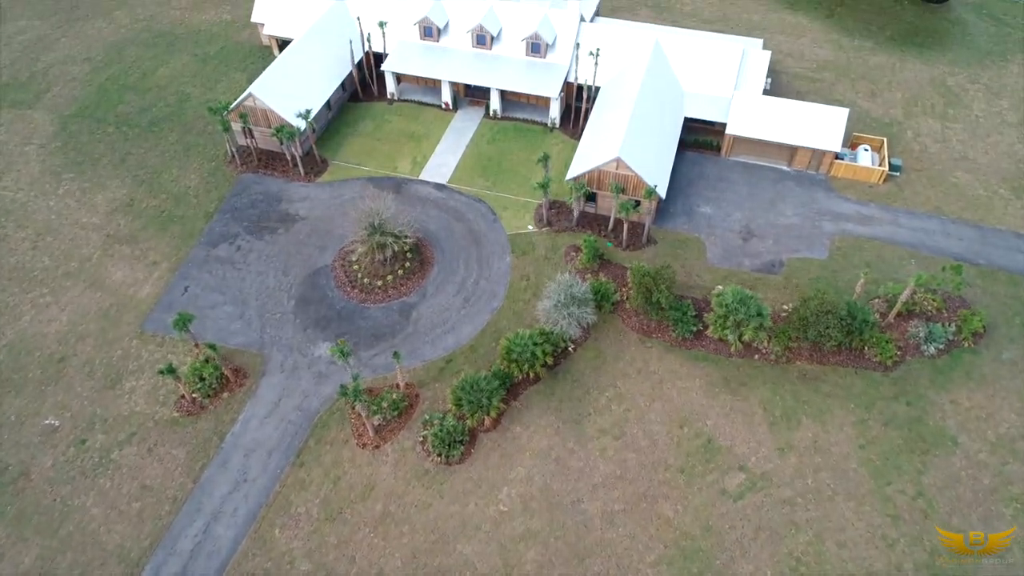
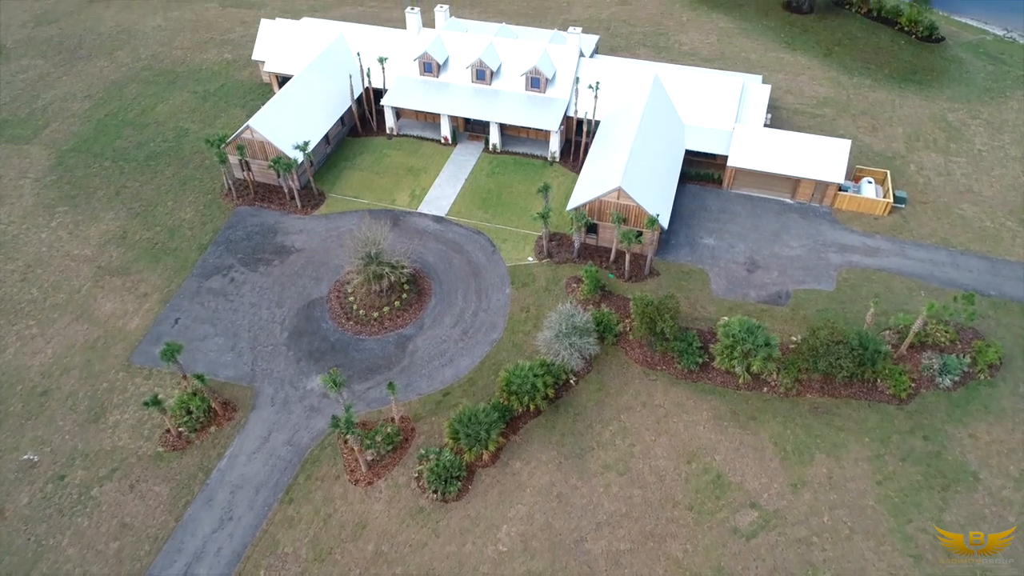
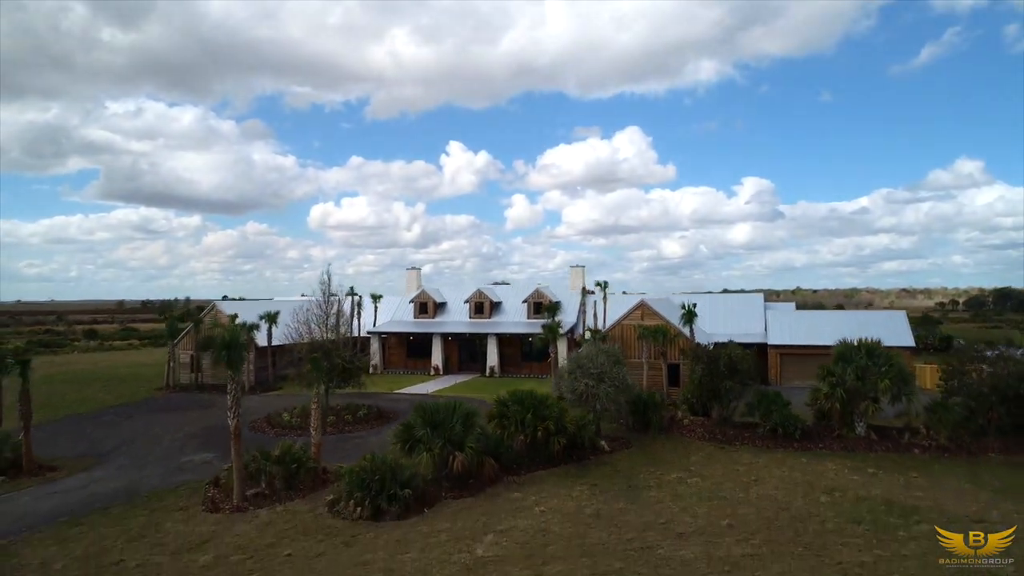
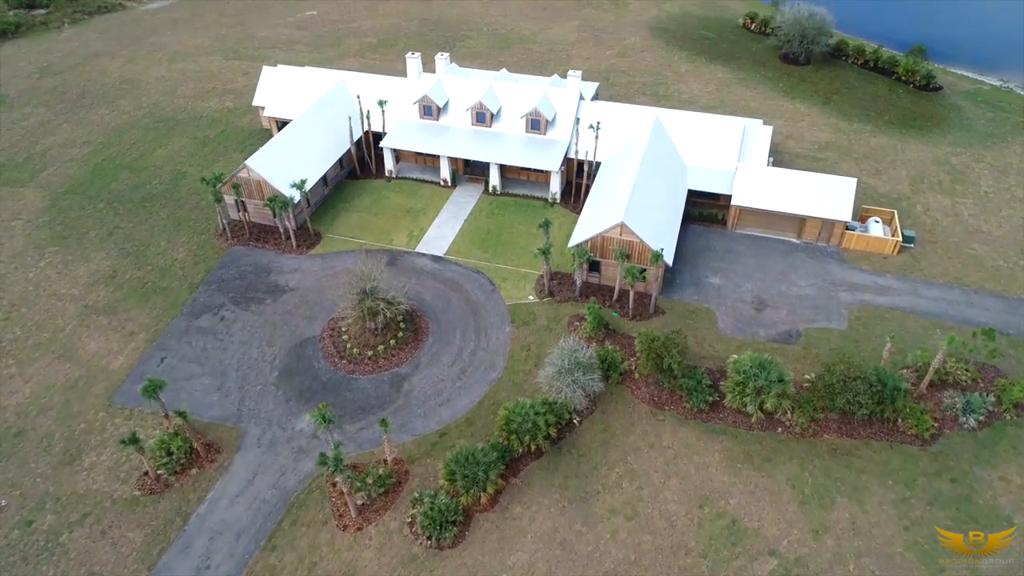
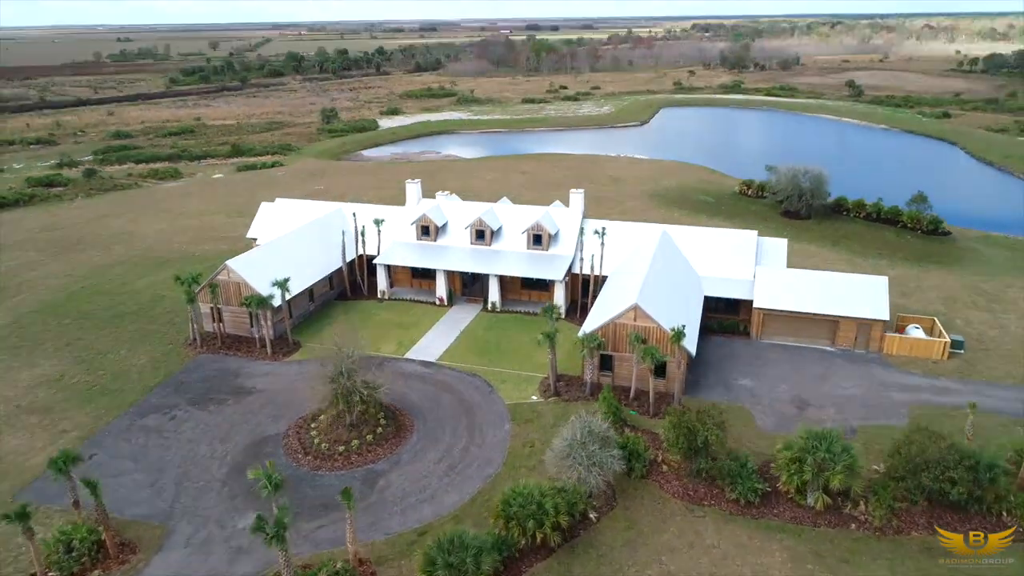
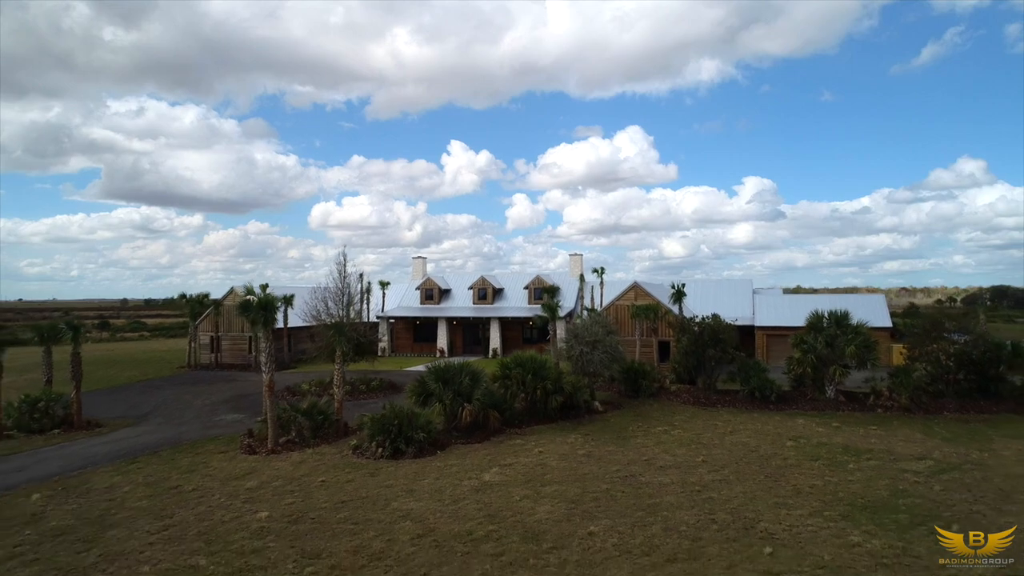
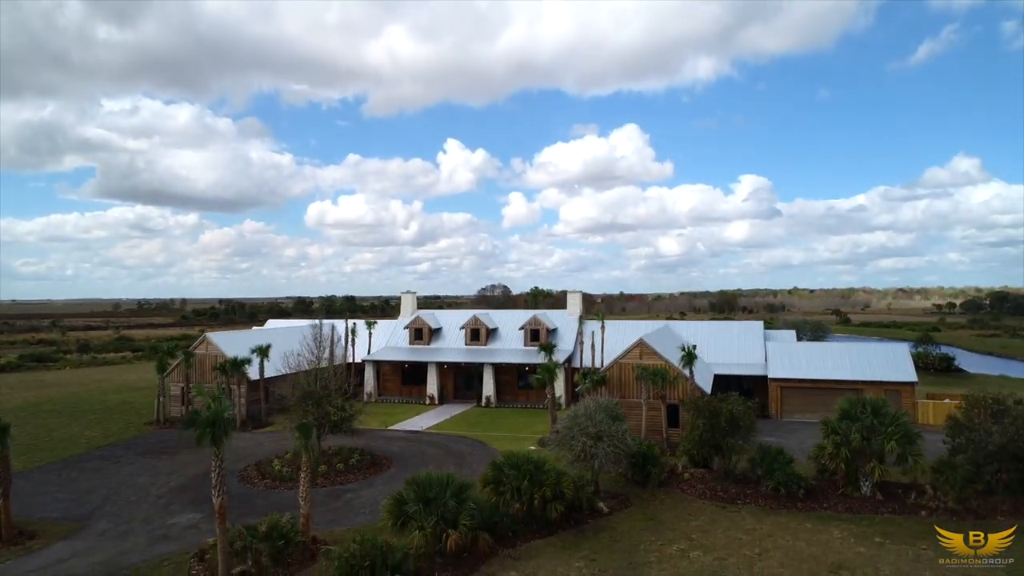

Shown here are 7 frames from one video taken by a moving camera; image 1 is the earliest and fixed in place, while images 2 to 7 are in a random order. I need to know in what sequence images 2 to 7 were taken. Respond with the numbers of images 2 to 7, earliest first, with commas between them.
2, 4, 5, 7, 3, 6
